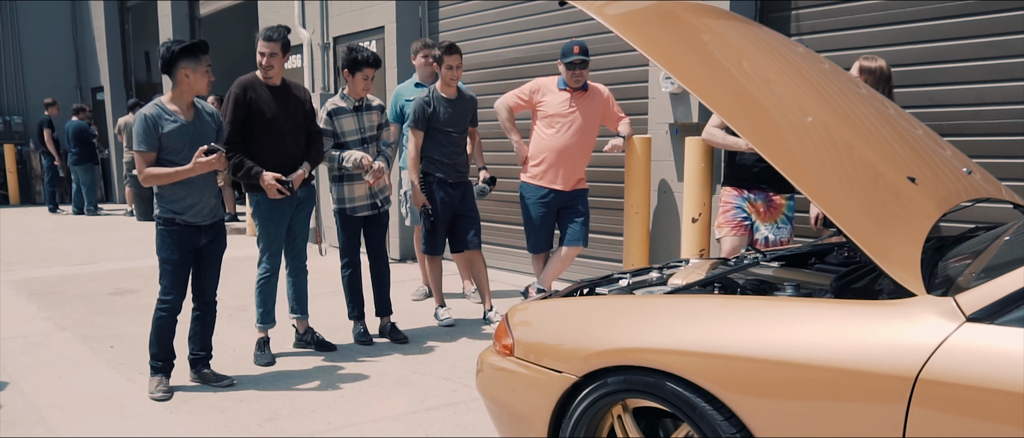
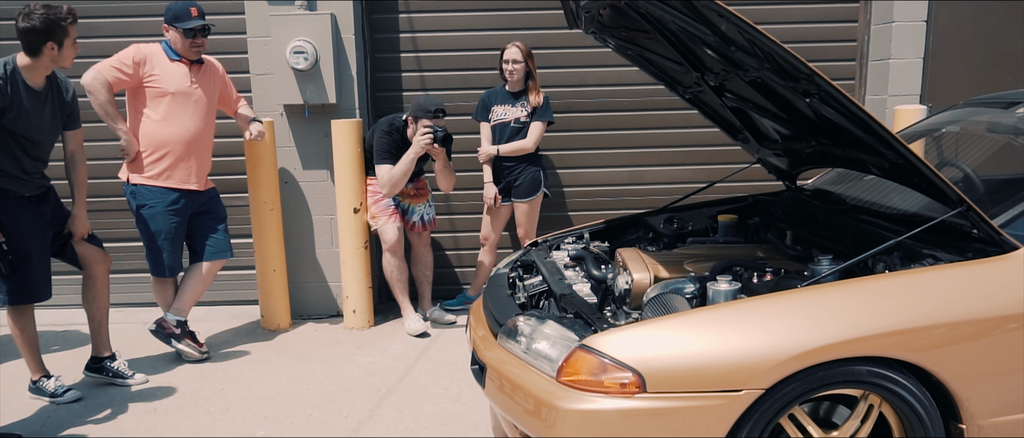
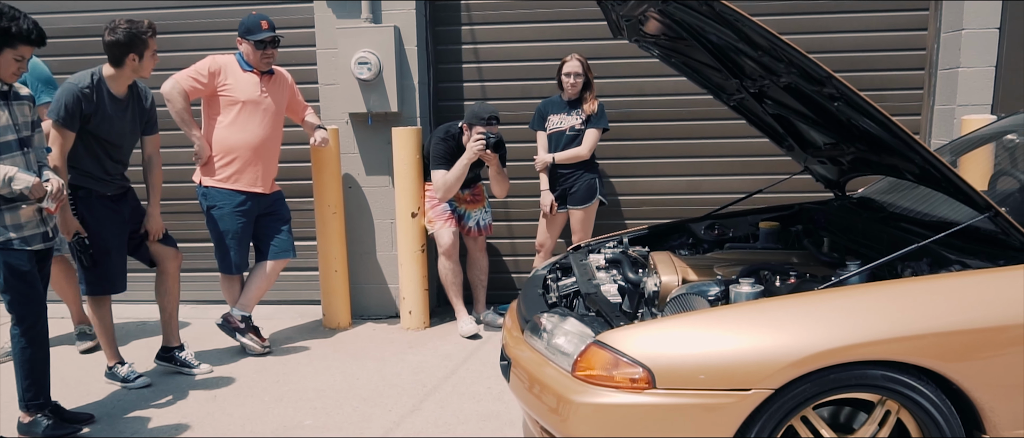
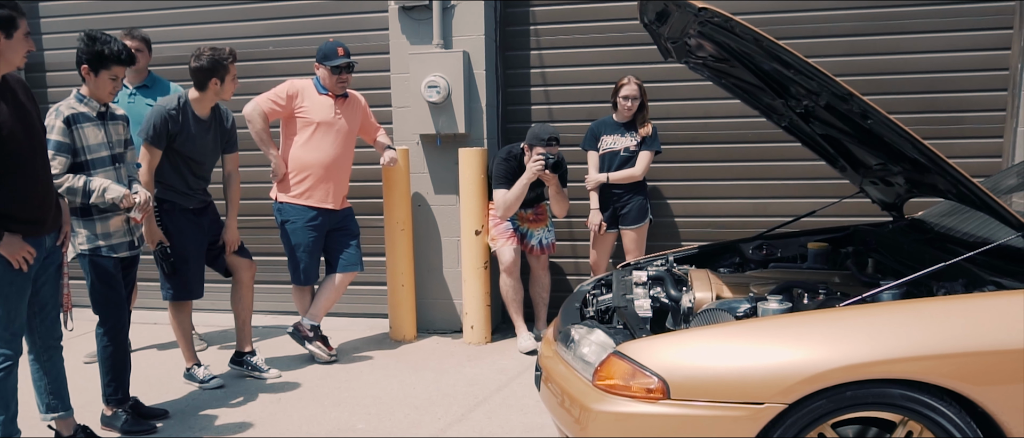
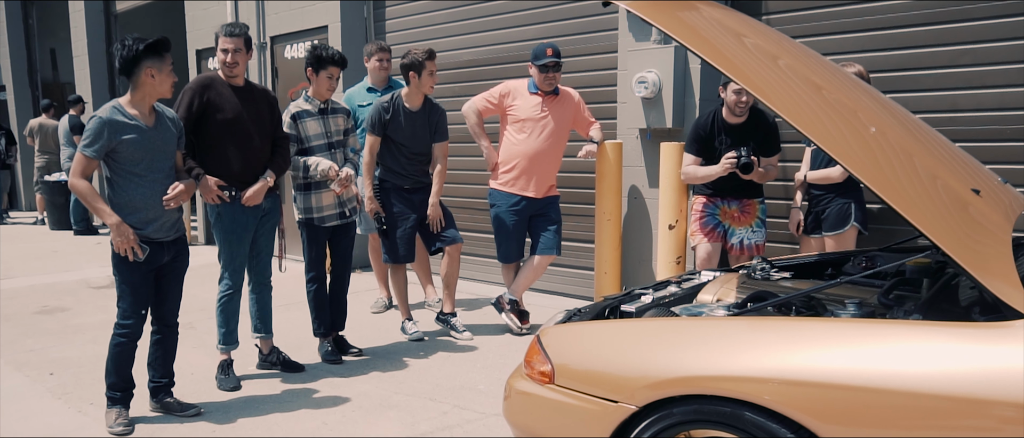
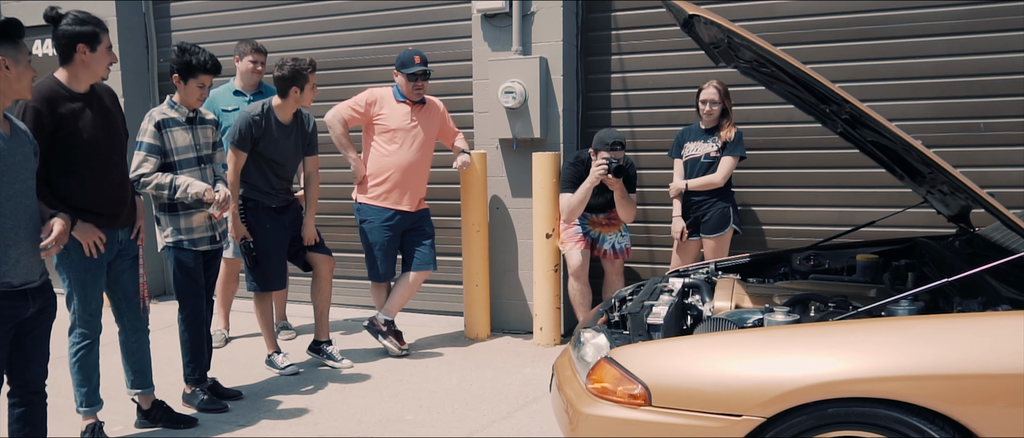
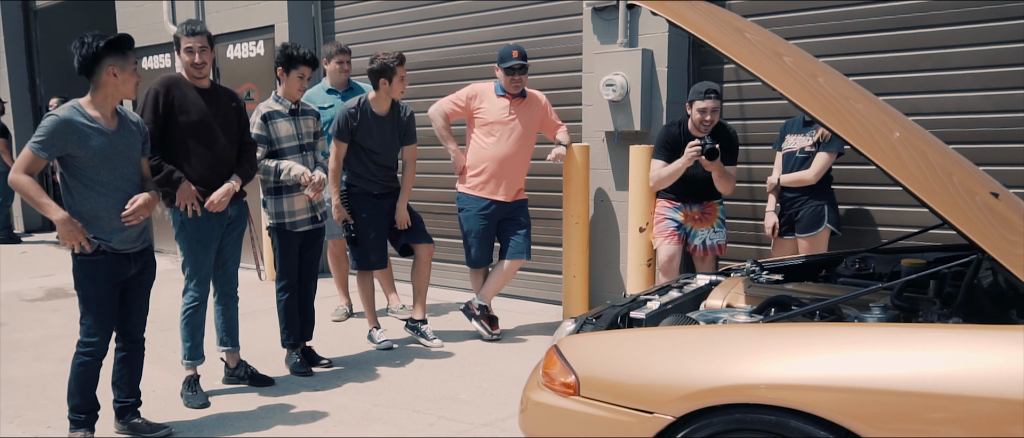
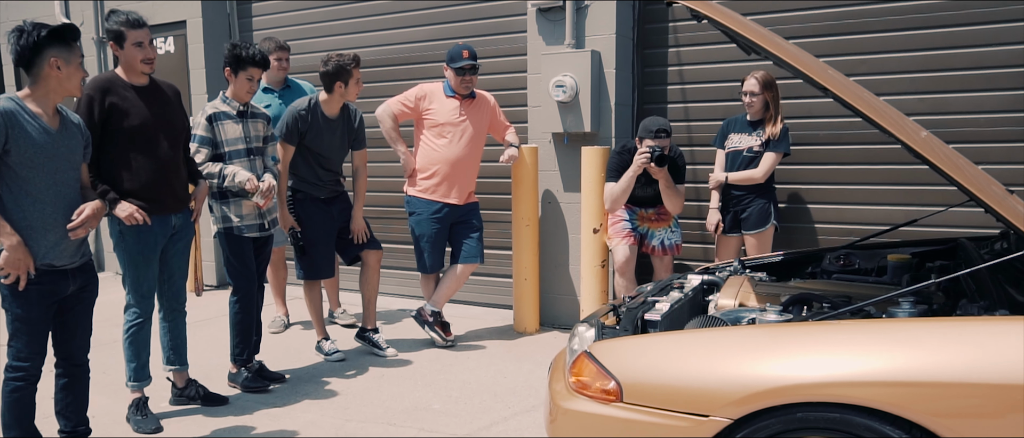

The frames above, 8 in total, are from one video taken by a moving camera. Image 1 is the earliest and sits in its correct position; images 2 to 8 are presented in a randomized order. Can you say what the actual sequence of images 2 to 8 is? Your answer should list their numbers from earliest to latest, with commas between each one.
5, 7, 8, 6, 4, 3, 2
